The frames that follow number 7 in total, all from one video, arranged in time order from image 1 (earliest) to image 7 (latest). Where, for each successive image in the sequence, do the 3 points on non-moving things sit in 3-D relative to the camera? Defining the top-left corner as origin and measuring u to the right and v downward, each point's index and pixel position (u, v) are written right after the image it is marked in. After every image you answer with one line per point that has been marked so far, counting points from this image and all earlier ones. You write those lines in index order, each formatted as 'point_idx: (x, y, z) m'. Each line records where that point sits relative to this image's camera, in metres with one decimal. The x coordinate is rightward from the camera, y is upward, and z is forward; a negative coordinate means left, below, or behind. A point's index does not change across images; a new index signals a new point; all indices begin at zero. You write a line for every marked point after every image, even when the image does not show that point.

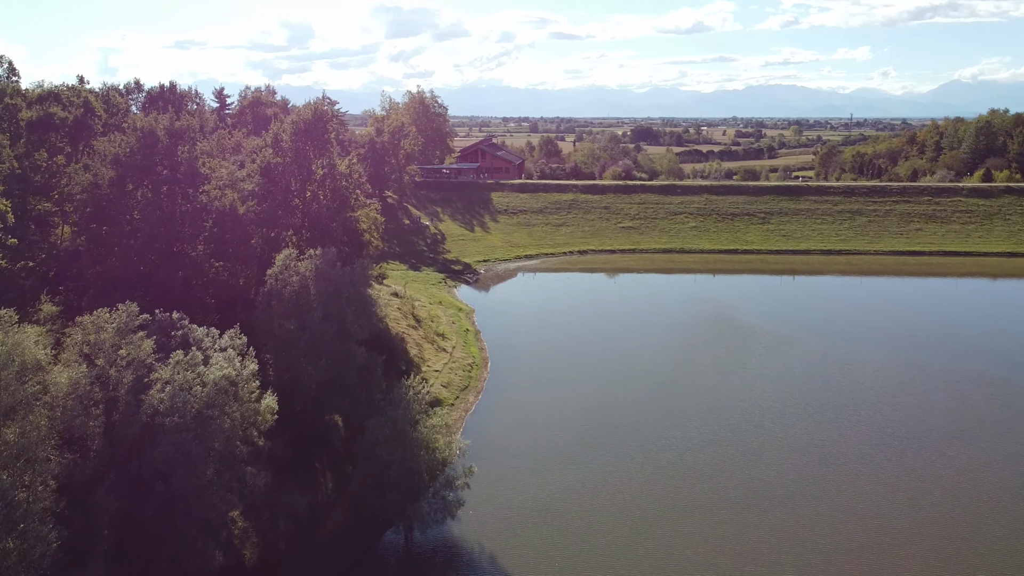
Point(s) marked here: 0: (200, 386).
0: (-6.9, -2.2, +17.4) m
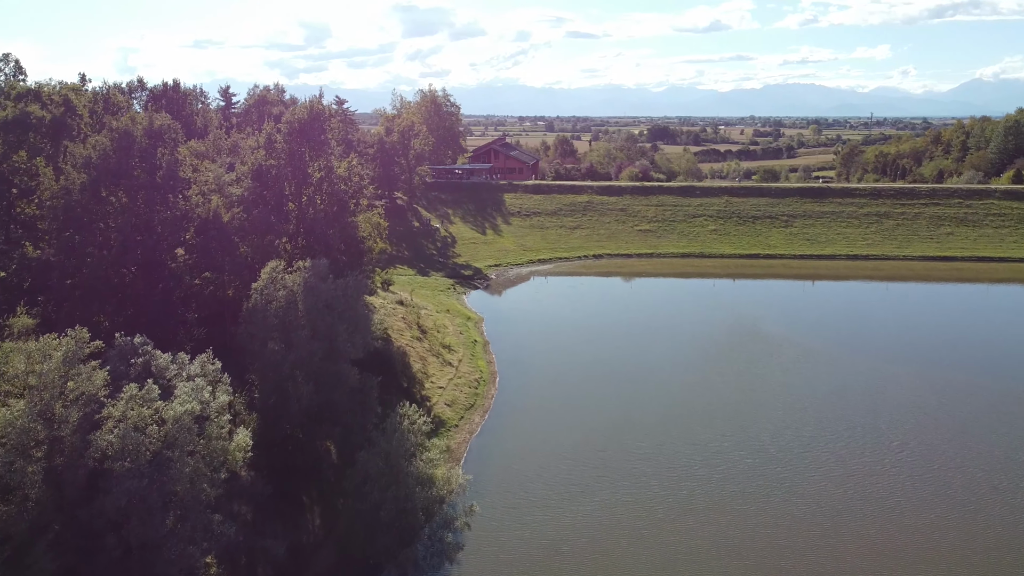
0: (-6.8, -2.7, +15.3) m
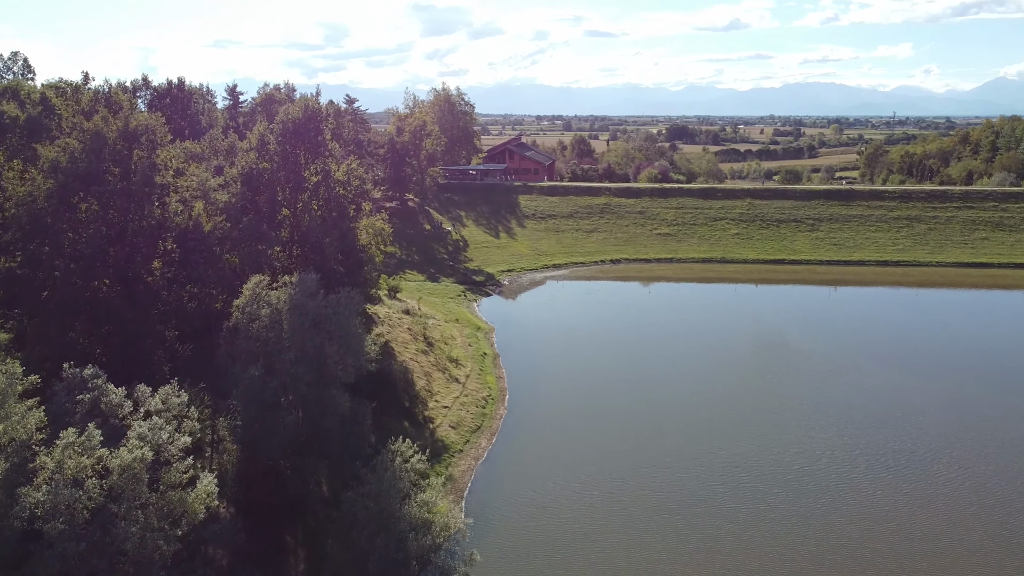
0: (-6.8, -3.1, +13.2) m
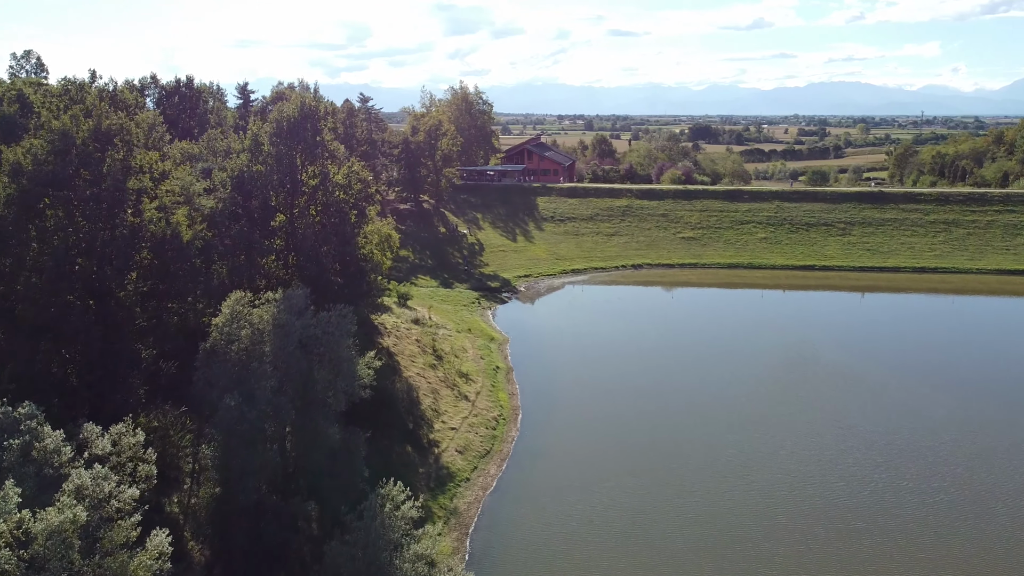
0: (-6.8, -3.5, +11.0) m
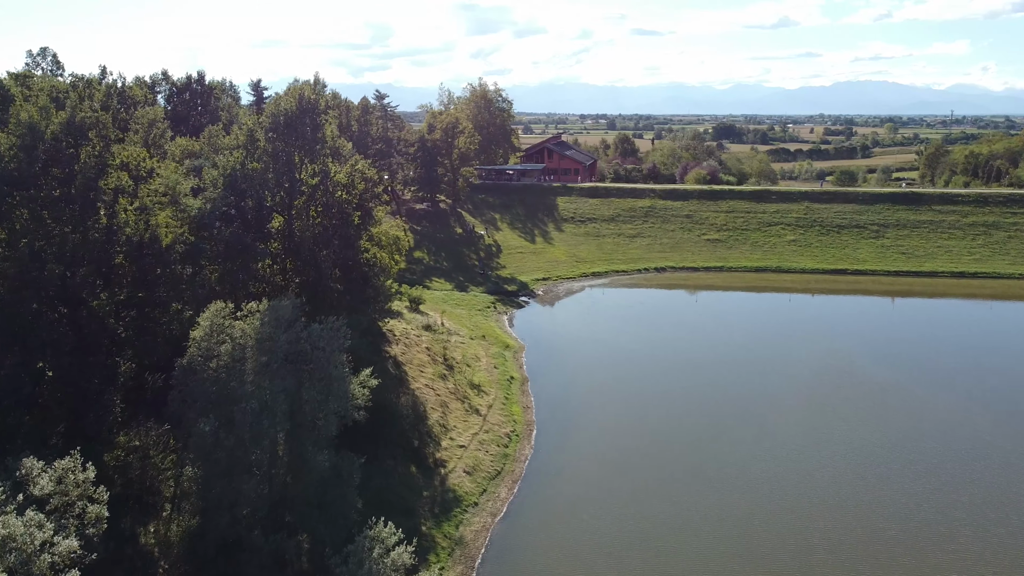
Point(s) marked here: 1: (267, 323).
0: (-6.8, -3.7, +9.2) m
1: (-5.4, -0.8, +17.4) m
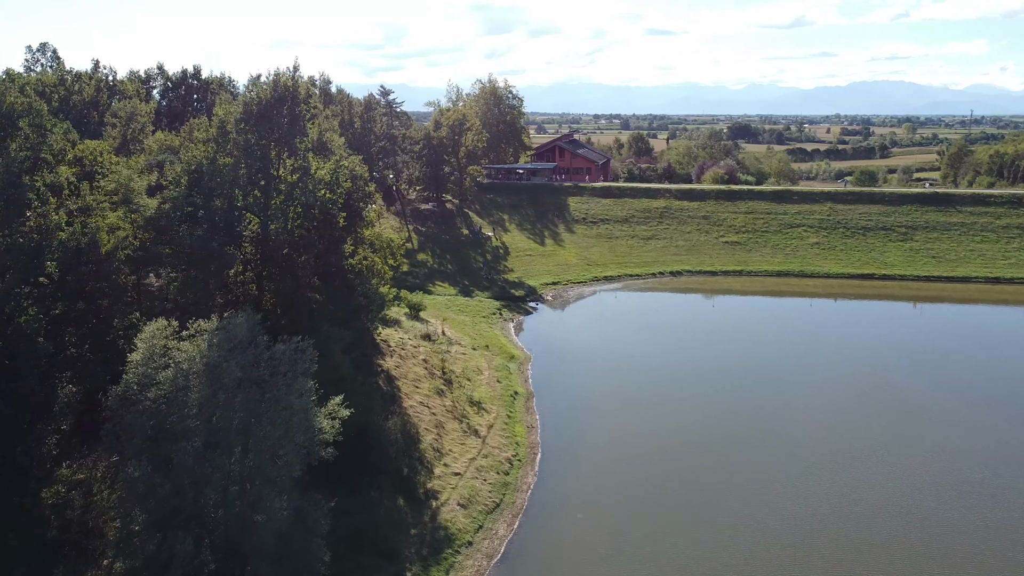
0: (-7.0, -4.0, +6.7) m
1: (-5.5, -1.0, +14.9) m
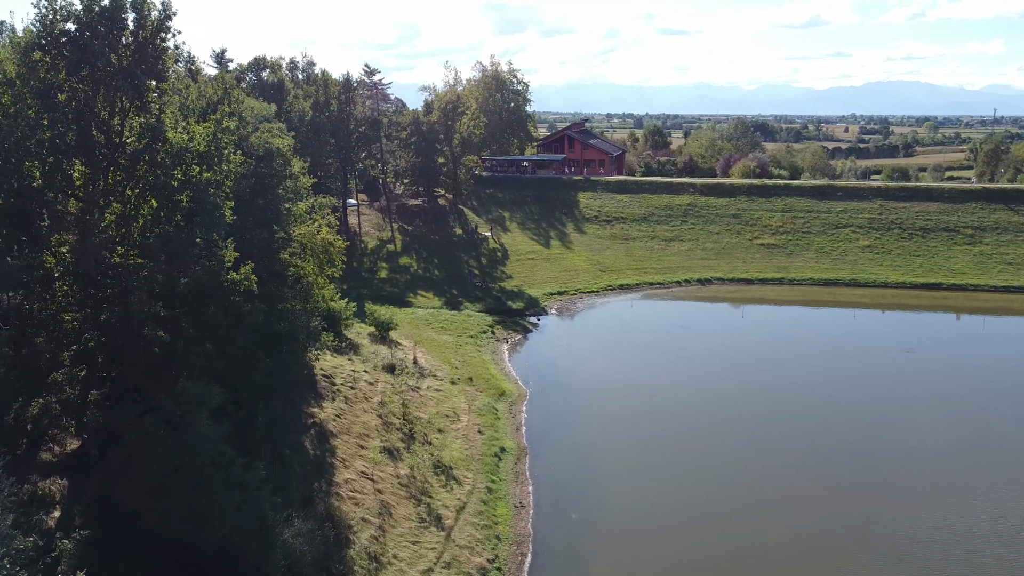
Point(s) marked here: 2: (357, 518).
0: (-7.8, -4.5, -1.3) m
1: (-6.1, -1.6, +6.8) m
2: (-3.3, -4.9, +16.9) m
